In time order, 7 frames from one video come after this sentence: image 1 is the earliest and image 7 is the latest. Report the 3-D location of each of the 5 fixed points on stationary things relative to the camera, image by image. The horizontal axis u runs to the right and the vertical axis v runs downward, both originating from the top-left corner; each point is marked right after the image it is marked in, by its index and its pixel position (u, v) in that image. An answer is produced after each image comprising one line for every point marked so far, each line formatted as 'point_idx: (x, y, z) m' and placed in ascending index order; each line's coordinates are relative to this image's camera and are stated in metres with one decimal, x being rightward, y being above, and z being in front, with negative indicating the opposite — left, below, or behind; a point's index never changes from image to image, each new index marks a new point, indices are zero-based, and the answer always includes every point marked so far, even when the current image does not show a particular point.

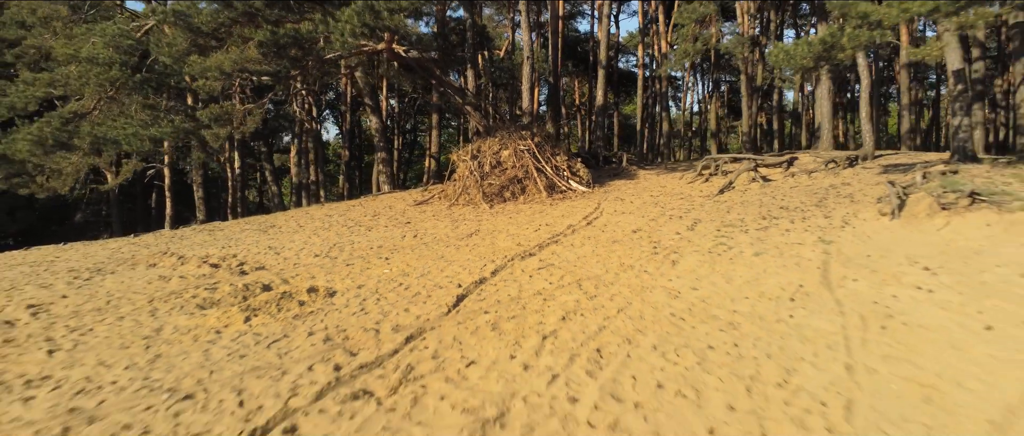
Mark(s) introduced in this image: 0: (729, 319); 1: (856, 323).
0: (+0.9, -0.4, +3.0) m
1: (+1.3, -0.4, +2.8) m
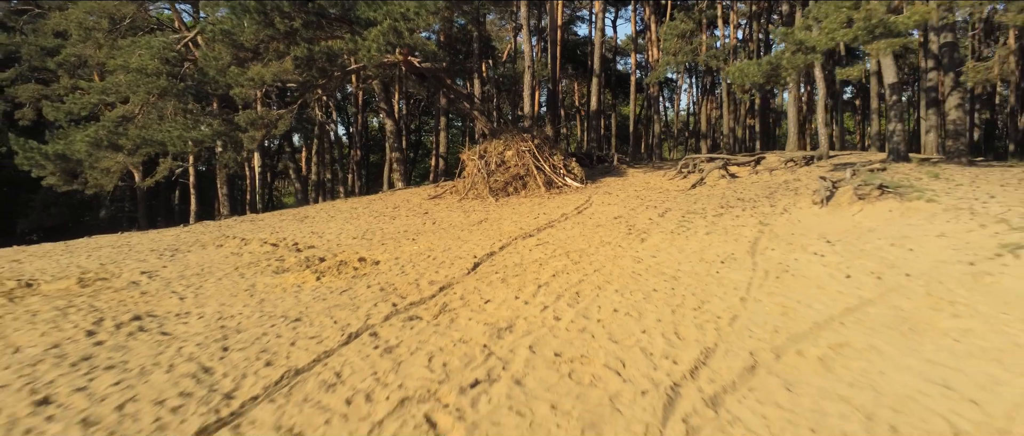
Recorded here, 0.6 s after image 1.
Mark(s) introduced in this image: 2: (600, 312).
0: (+0.9, -0.3, +4.2) m
1: (+1.4, -0.3, +4.0) m
2: (+0.4, -0.4, +3.5) m
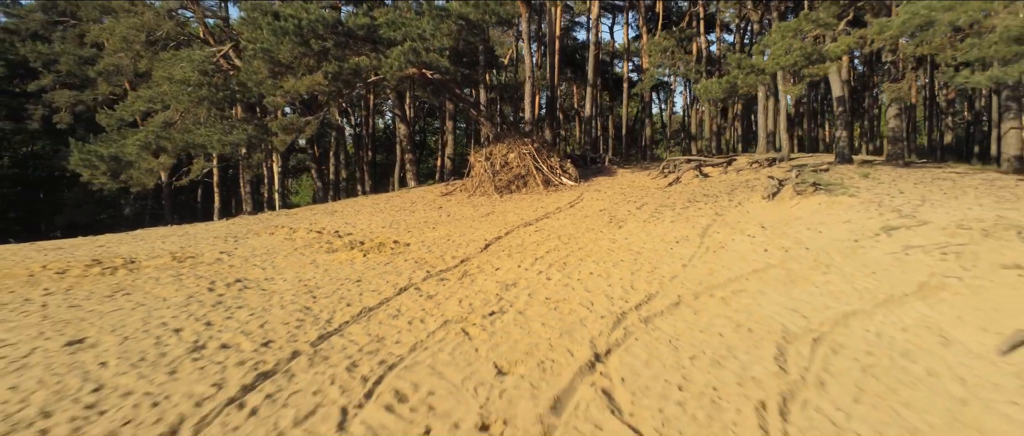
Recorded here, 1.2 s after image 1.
0: (+1.0, -0.2, +5.5) m
1: (+1.4, -0.2, +5.3) m
2: (+0.5, -0.4, +4.8) m
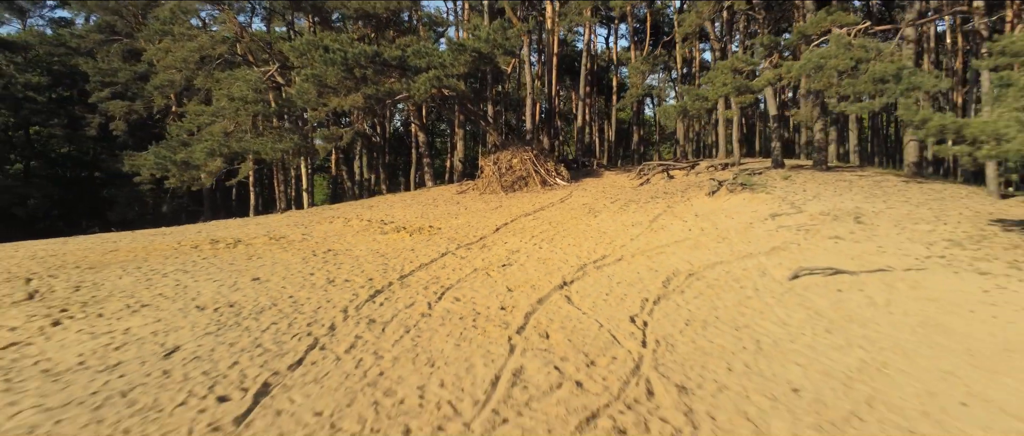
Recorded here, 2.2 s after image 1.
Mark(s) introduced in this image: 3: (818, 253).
0: (+1.0, -0.1, +7.8) m
1: (+1.4, -0.1, +7.6) m
2: (+0.5, -0.3, +7.1) m
3: (+2.5, -0.3, +6.0) m
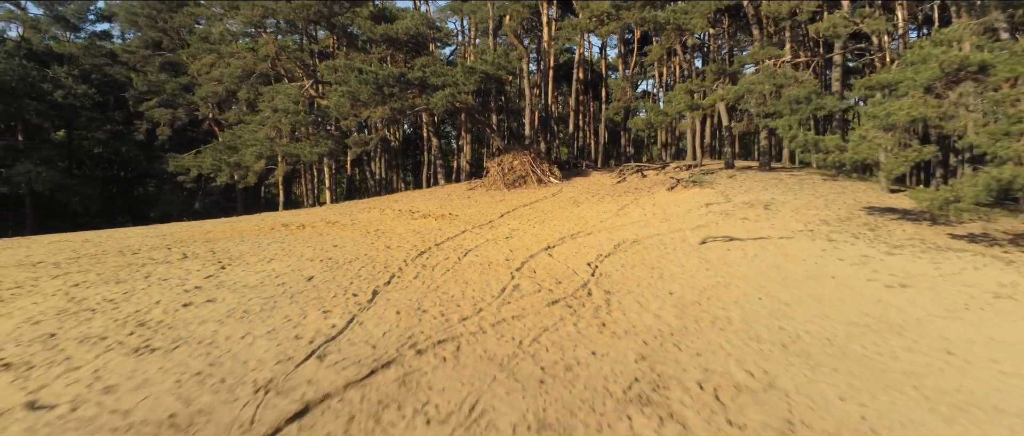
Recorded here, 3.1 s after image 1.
0: (+1.0, 0.0, +10.4) m
1: (+1.4, 0.0, +10.2) m
2: (+0.5, -0.1, +9.7) m
3: (+2.5, -0.1, +8.6) m
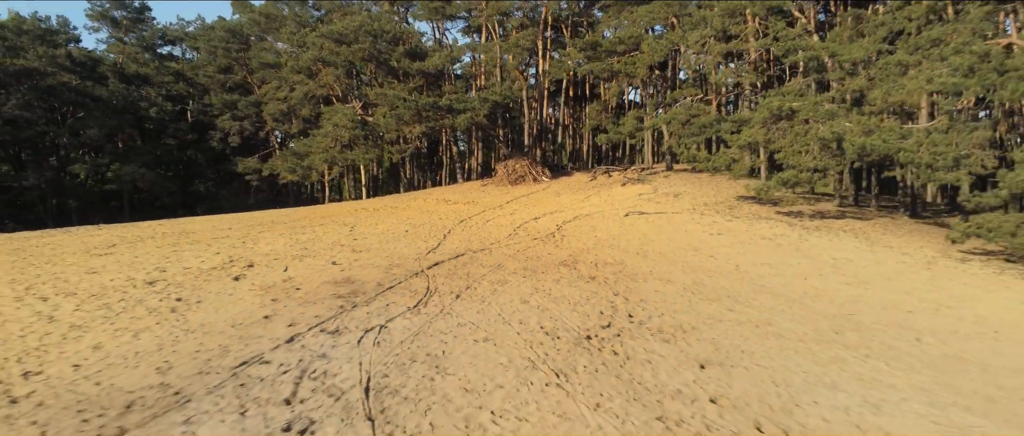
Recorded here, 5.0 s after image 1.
0: (+1.1, +0.3, +16.0) m
1: (+1.5, +0.4, +15.8) m
2: (+0.6, +0.2, +15.3) m
3: (+2.6, +0.2, +14.2) m
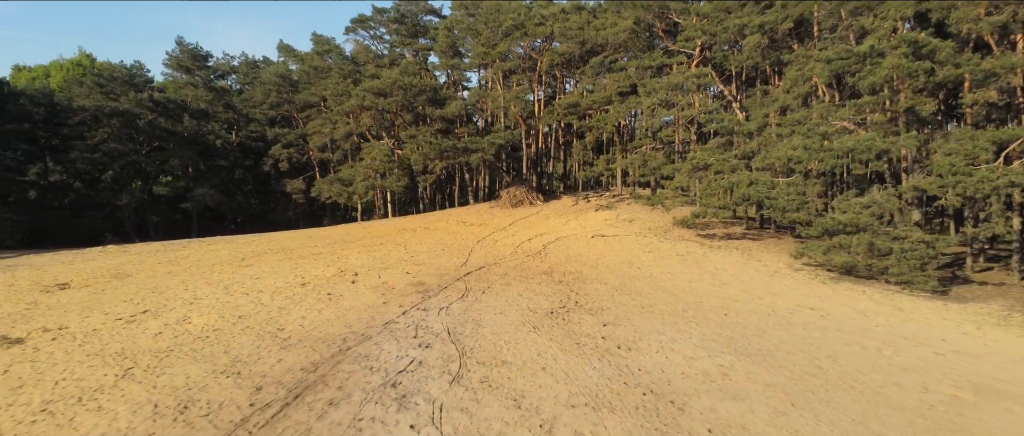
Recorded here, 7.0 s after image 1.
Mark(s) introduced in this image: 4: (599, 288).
0: (+1.1, -0.2, +22.1) m
1: (+1.5, -0.2, +21.9) m
2: (+0.6, -0.3, +21.4) m
3: (+2.6, -0.4, +20.3) m
4: (+1.7, -1.4, +14.3) m
